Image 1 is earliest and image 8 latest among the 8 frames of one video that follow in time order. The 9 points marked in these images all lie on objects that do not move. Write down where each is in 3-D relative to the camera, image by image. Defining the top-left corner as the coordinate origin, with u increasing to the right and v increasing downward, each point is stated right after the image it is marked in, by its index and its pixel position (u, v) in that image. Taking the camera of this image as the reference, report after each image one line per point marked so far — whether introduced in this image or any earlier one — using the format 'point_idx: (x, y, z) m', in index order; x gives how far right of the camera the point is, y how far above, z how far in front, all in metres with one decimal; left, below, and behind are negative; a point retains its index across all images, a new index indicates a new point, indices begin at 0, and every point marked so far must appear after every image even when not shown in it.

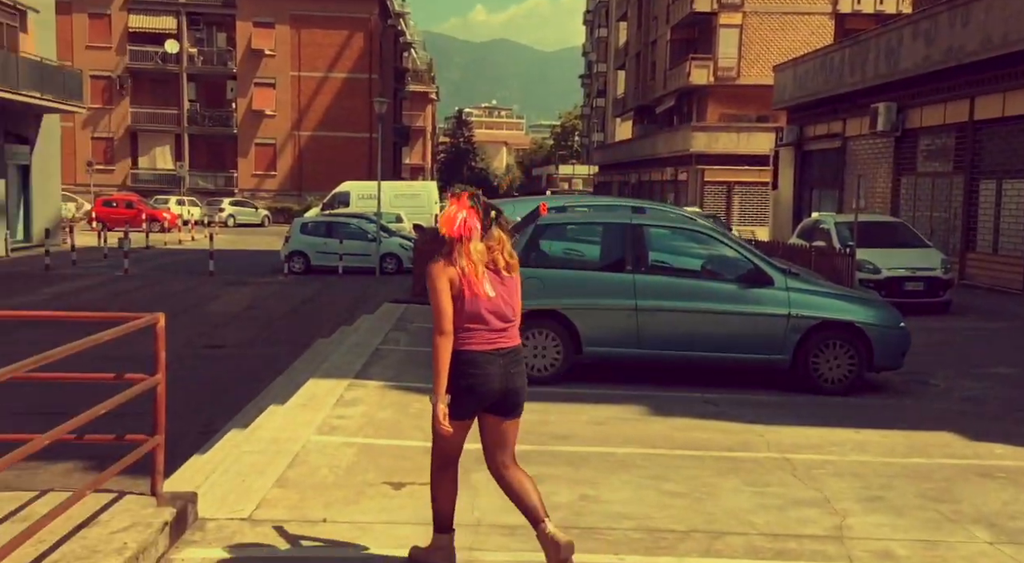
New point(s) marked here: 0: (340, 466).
0: (-1.8, -1.9, +13.0) m
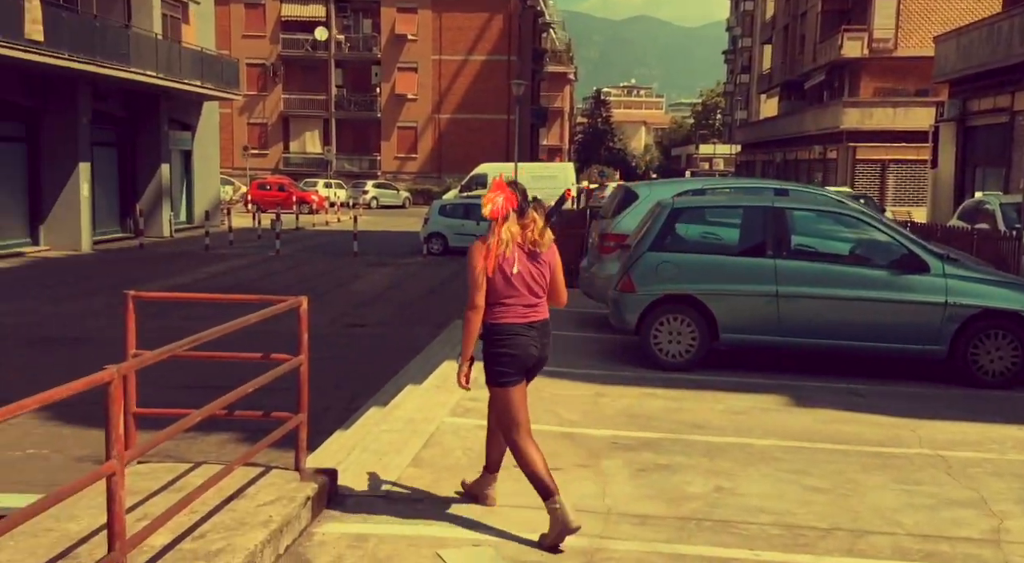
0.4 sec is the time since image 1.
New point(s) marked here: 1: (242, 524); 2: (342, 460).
0: (-0.5, -1.8, +13.0) m
1: (-2.1, -2.0, +10.3) m
2: (-1.8, -1.8, +12.4) m
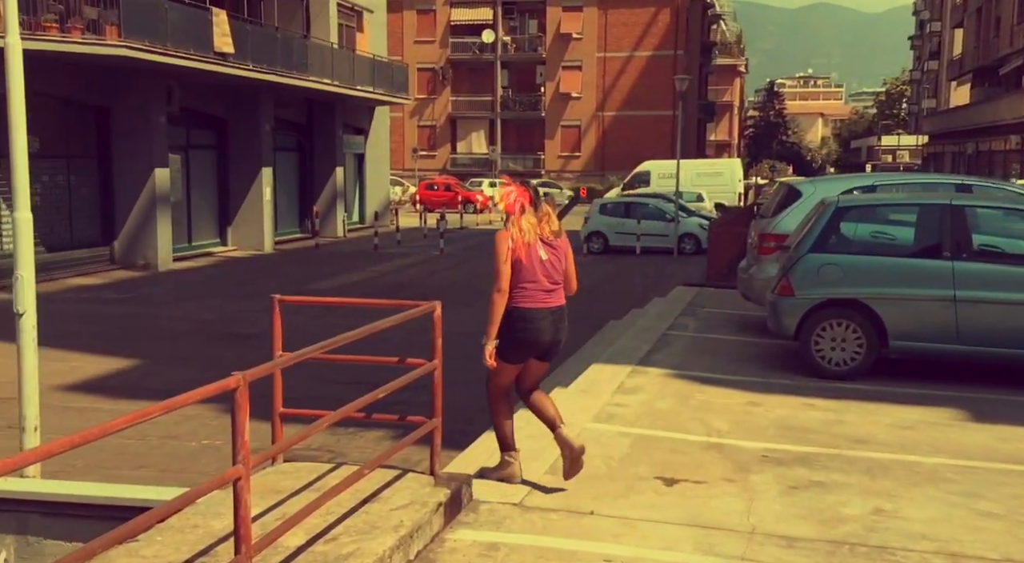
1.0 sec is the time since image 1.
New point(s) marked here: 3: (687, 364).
0: (+1.0, -1.8, +12.6) m
1: (-1.1, -2.0, +10.3) m
2: (-0.4, -1.8, +12.2) m
3: (+2.0, -1.0, +15.1) m
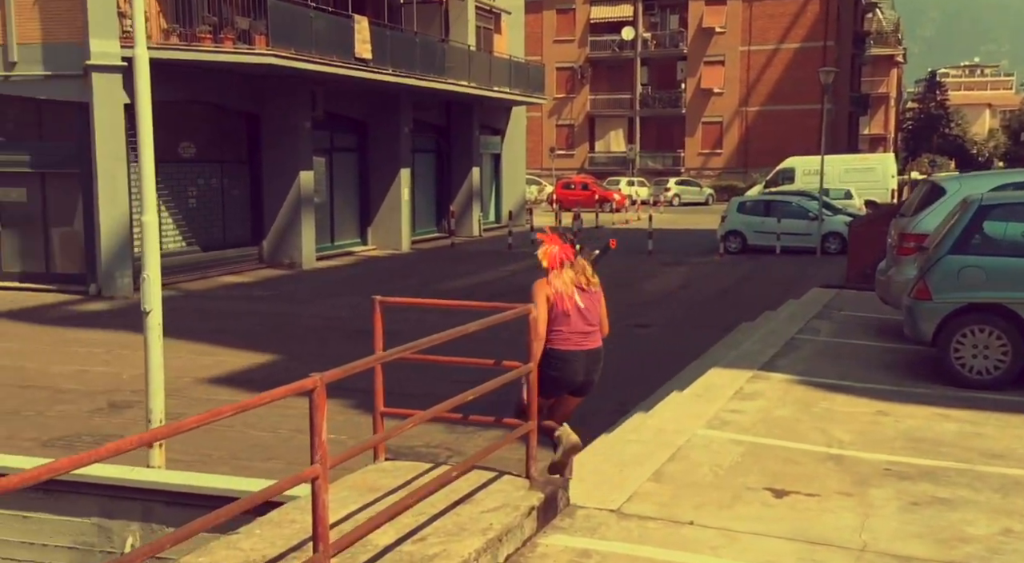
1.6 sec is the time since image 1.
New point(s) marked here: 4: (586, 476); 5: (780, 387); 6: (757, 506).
0: (+2.1, -1.8, +12.3) m
1: (-0.4, -2.1, +10.4) m
2: (+0.6, -1.9, +12.2) m
3: (+3.6, -1.0, +14.6) m
4: (+0.6, -1.9, +12.2) m
5: (+3.1, -1.2, +14.0) m
6: (+2.3, -2.1, +11.7) m
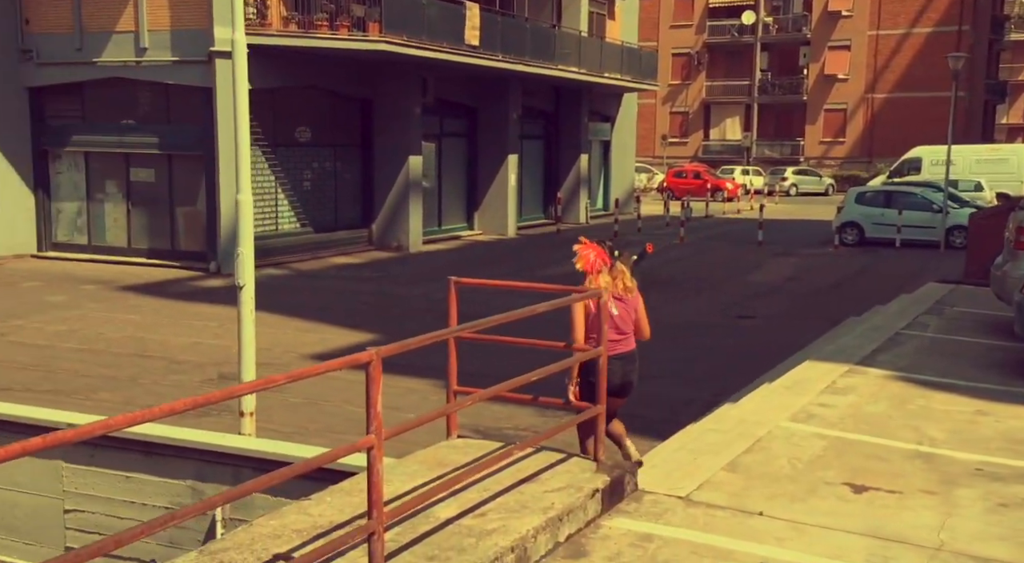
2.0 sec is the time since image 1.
0: (+2.8, -1.7, +12.1) m
1: (+0.1, -1.9, +10.5) m
2: (+1.4, -1.7, +12.2) m
3: (+4.6, -1.0, +14.2) m
4: (+1.4, -1.8, +12.1) m
5: (+4.0, -1.1, +13.6) m
6: (+3.0, -2.0, +11.4) m
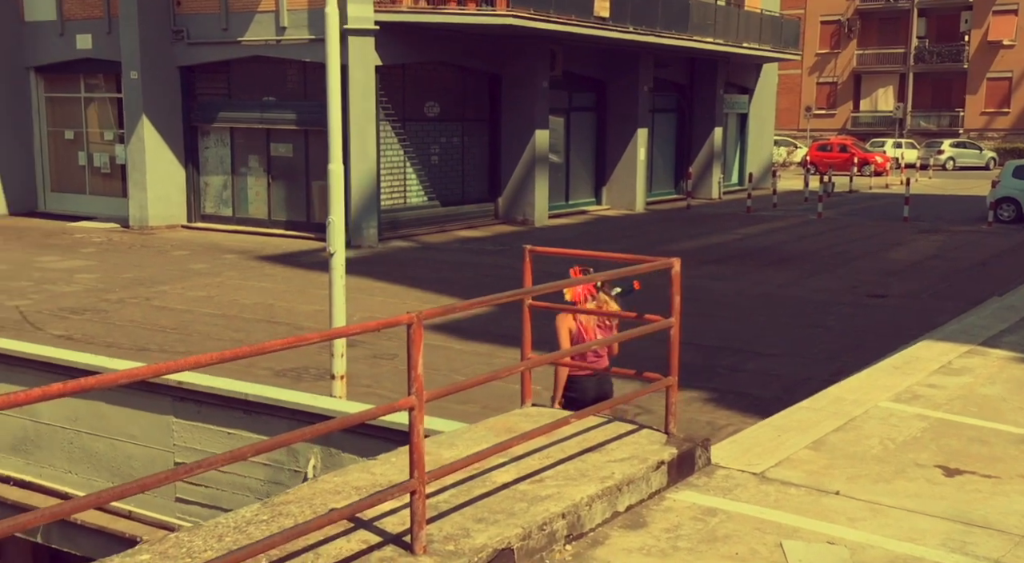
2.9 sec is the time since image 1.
0: (+3.6, -1.5, +11.6) m
1: (+0.6, -1.6, +10.5) m
2: (+2.2, -1.4, +11.9) m
3: (+5.7, -0.7, +13.3) m
4: (+2.2, -1.5, +11.8) m
5: (+5.0, -0.8, +12.8) m
6: (+3.6, -1.8, +10.9) m
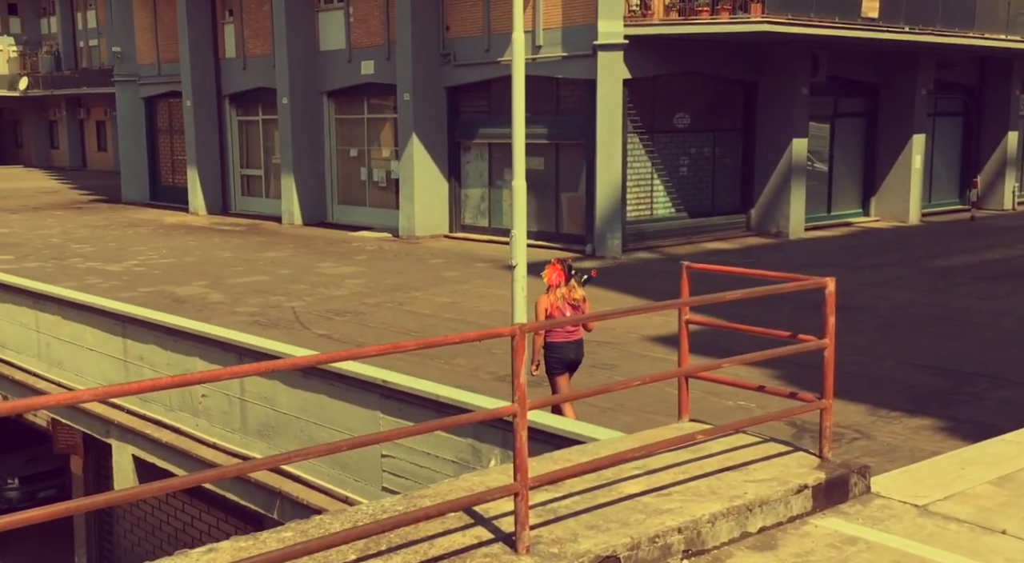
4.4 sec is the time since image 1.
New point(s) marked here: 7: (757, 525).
0: (+4.9, -1.7, +10.5) m
1: (+1.7, -1.8, +10.4) m
2: (+3.6, -1.6, +11.3) m
3: (+7.5, -1.0, +11.4) m
4: (+3.6, -1.7, +11.2) m
5: (+6.7, -1.1, +11.2) m
6: (+4.6, -2.0, +9.8) m
7: (+2.0, -2.0, +10.3) m
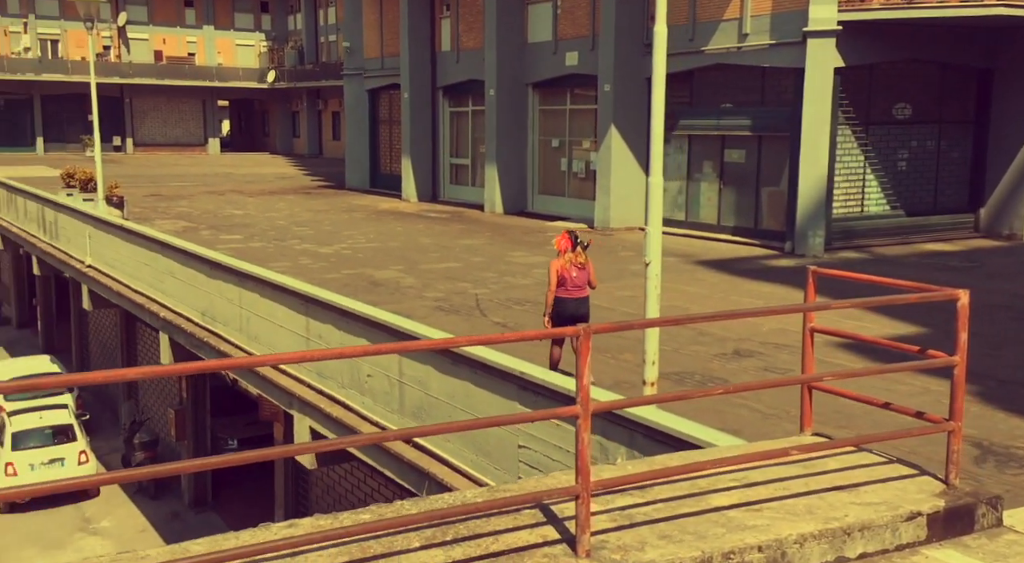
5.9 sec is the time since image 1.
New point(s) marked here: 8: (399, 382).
0: (+5.4, -1.8, +8.9) m
1: (+2.3, -1.8, +9.6) m
2: (+4.4, -1.7, +9.9) m
3: (+8.2, -1.2, +9.1) m
4: (+4.4, -1.8, +9.9) m
5: (+7.4, -1.3, +9.1) m
6: (+5.0, -2.1, +8.3) m
7: (+2.6, -2.0, +9.4) m
8: (-1.3, -1.2, +14.6) m
